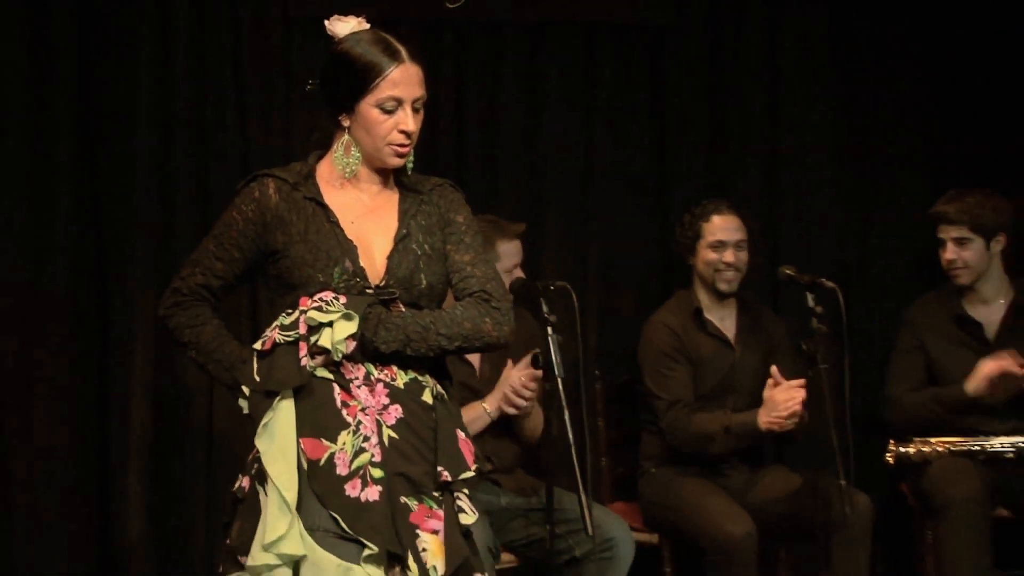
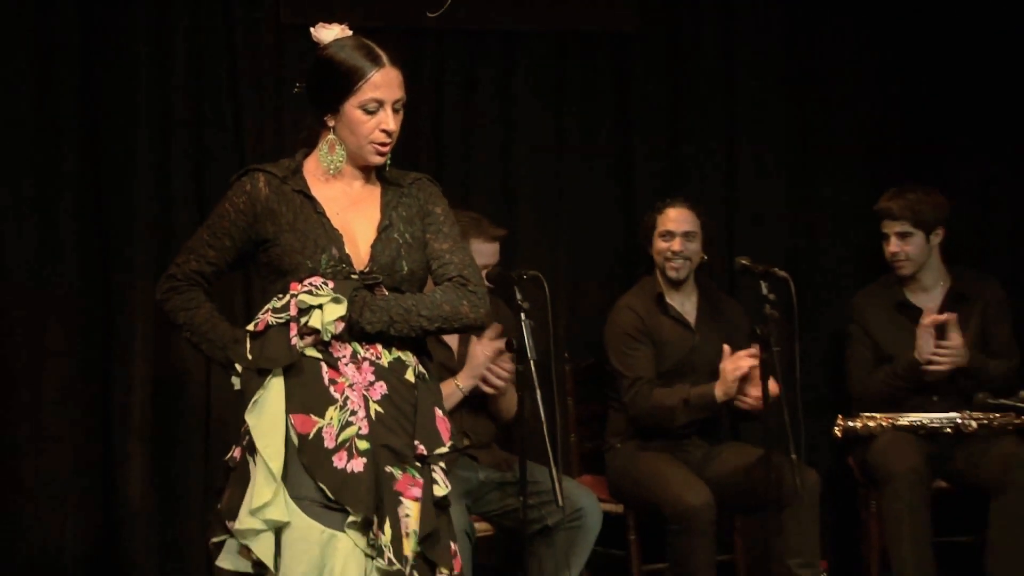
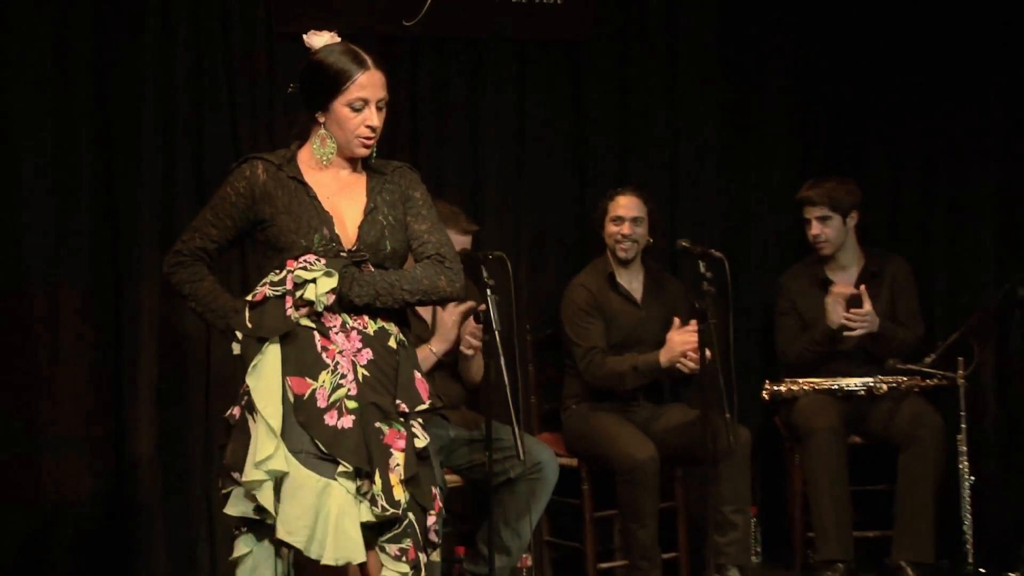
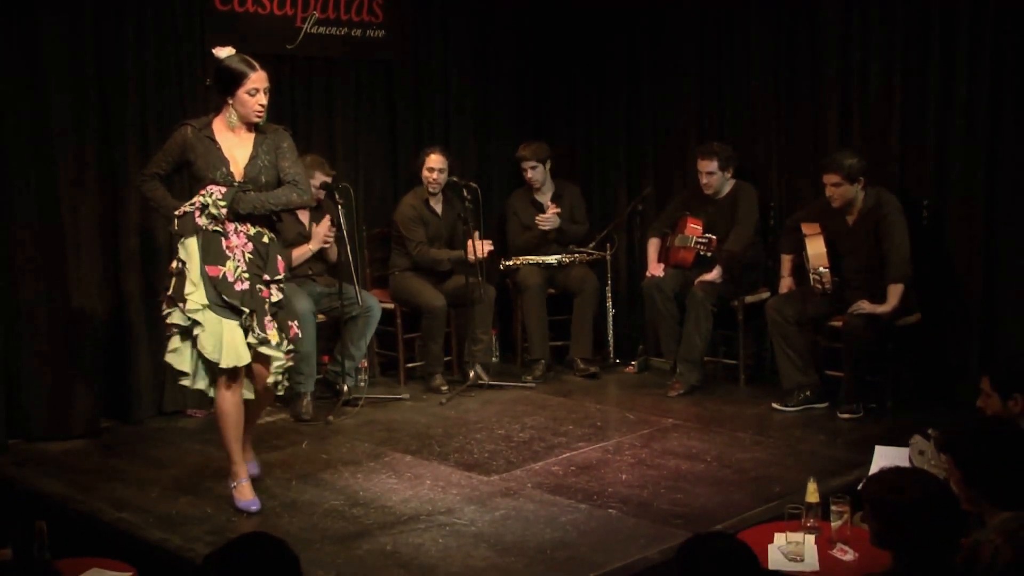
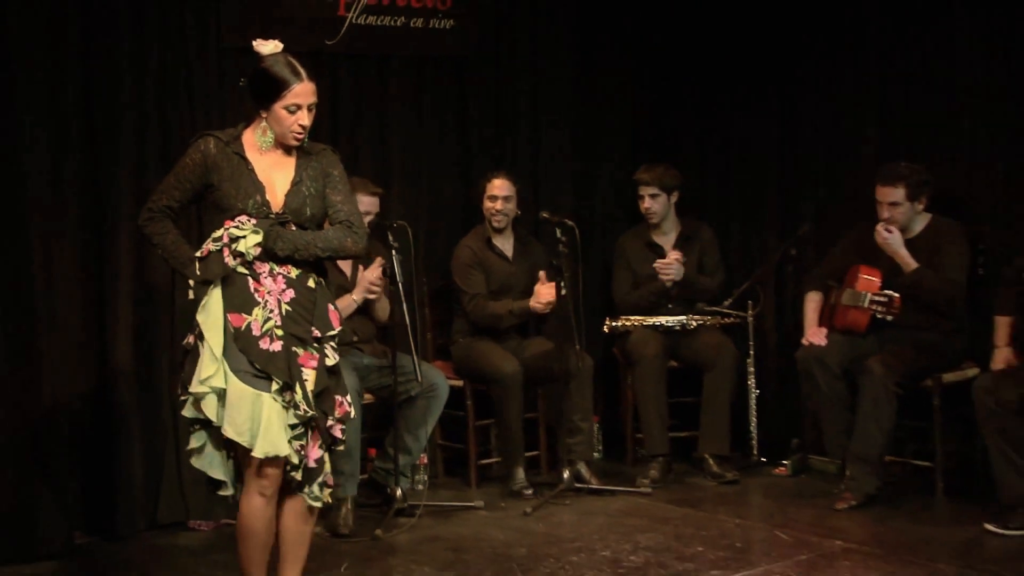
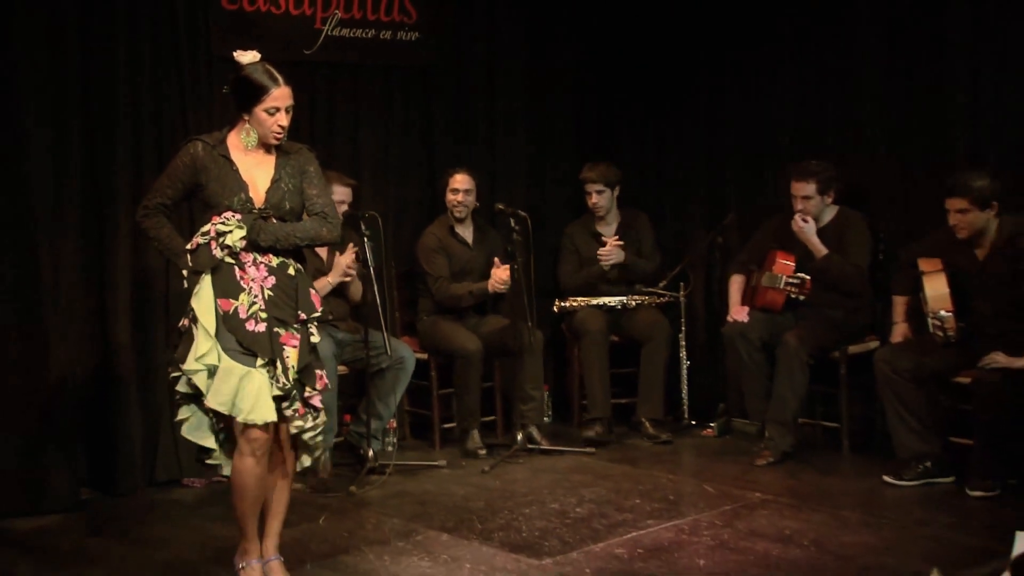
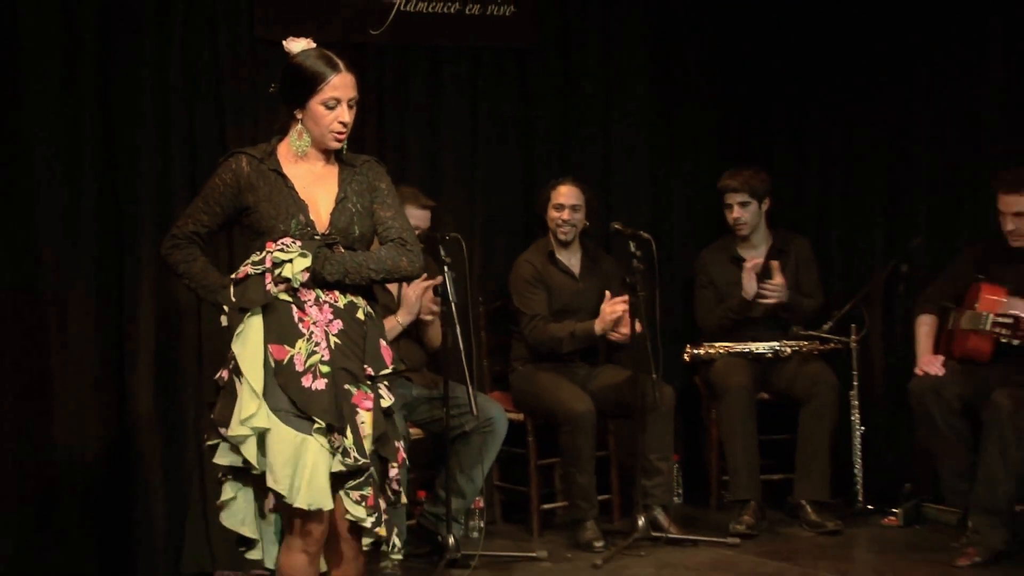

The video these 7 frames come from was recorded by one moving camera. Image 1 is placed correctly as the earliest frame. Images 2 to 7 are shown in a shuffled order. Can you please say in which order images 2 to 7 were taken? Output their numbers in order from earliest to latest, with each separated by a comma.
2, 3, 7, 5, 6, 4
